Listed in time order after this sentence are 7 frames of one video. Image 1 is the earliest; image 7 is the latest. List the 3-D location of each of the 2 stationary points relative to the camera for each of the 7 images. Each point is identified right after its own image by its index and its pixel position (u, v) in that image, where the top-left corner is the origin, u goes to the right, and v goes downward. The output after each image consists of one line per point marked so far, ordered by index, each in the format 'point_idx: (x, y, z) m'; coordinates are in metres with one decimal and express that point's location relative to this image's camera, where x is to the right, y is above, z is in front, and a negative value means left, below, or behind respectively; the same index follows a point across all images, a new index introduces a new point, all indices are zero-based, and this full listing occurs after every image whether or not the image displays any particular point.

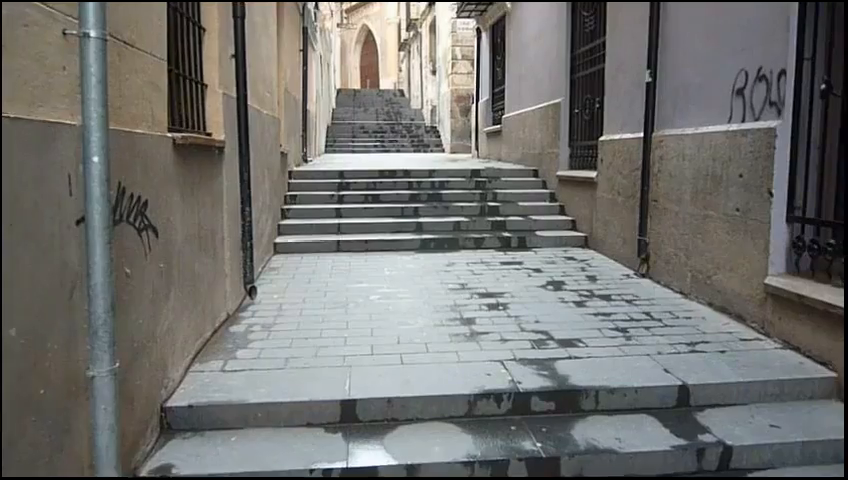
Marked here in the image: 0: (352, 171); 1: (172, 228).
0: (-0.7, +0.7, +7.1) m
1: (-1.0, 0.0, +2.6) m
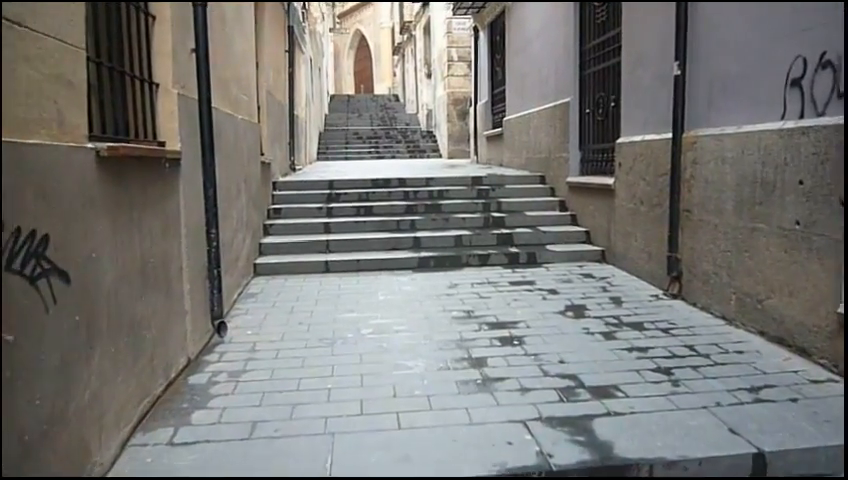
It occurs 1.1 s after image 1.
0: (-0.8, +0.6, +6.5) m
1: (-1.0, -0.1, +2.0) m
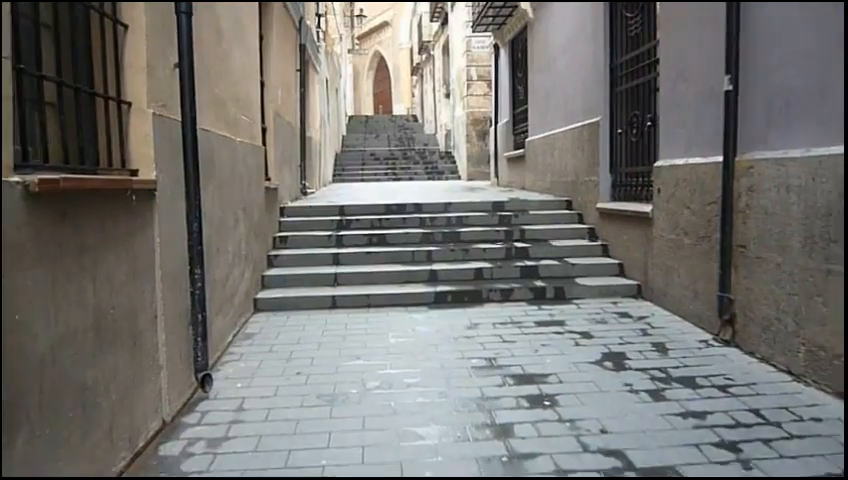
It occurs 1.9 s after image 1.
0: (-0.6, +0.3, +6.1) m
1: (-0.9, -0.2, +1.6) m
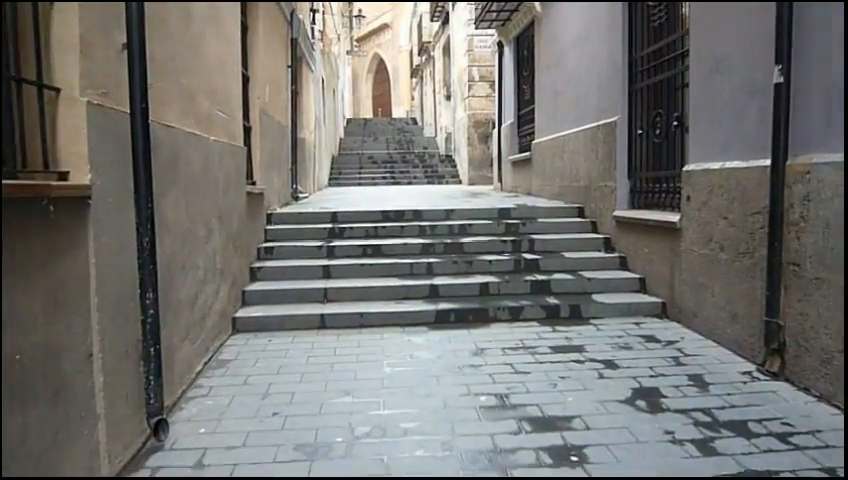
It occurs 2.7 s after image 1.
0: (-0.6, +0.2, +5.6) m
1: (-0.9, -0.3, +1.1) m
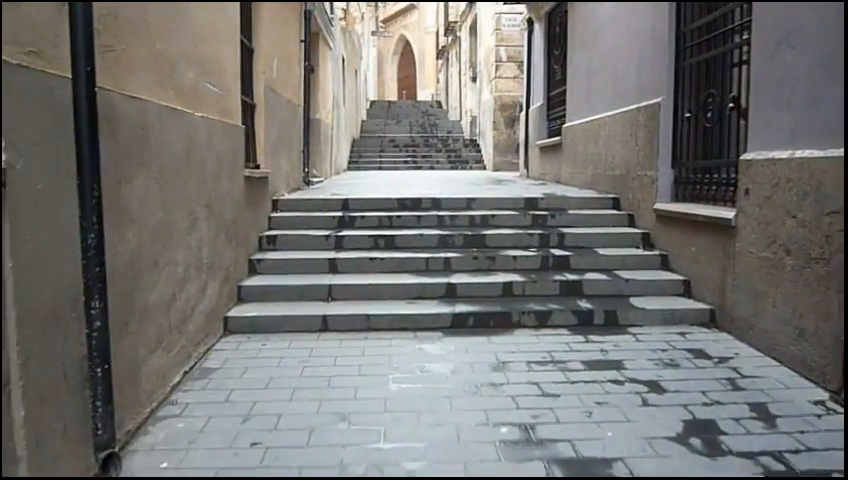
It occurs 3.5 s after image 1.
0: (-0.5, +0.3, +5.1) m
1: (-1.0, -0.3, +0.7) m
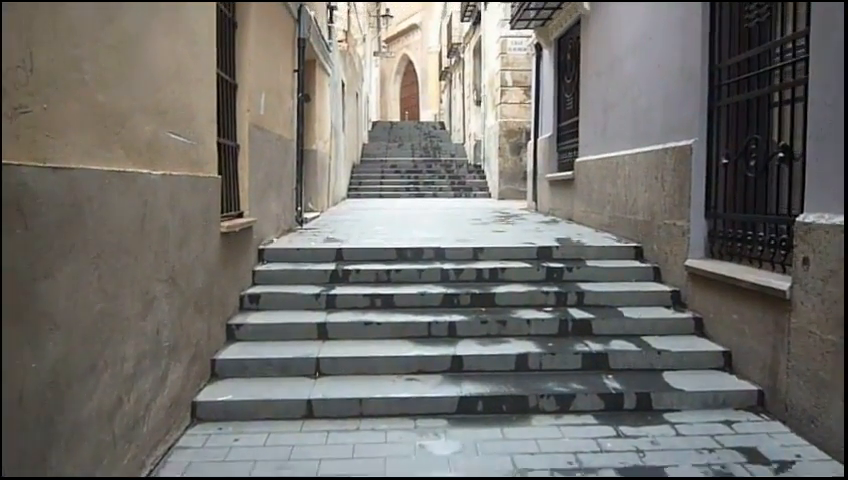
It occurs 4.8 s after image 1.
0: (-0.5, -0.1, +4.6) m
1: (-1.0, -0.5, +0.2) m
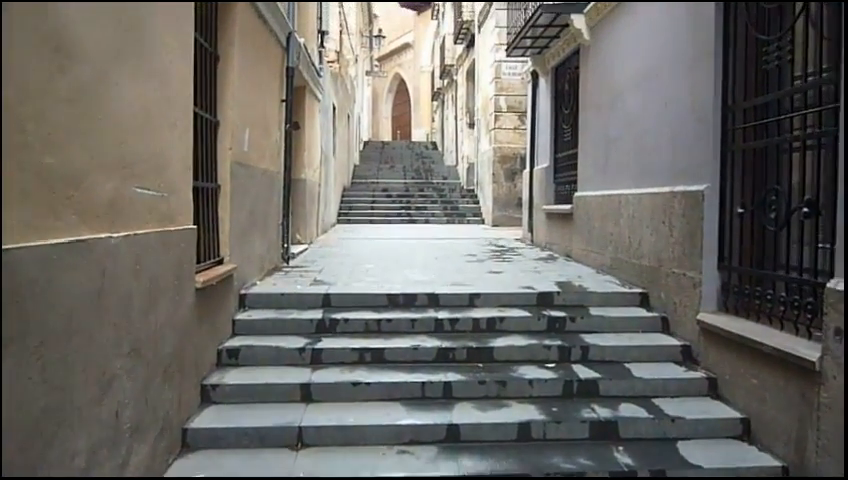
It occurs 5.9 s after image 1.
0: (-0.5, -0.4, +4.3) m
1: (-1.0, -0.7, -0.1) m
